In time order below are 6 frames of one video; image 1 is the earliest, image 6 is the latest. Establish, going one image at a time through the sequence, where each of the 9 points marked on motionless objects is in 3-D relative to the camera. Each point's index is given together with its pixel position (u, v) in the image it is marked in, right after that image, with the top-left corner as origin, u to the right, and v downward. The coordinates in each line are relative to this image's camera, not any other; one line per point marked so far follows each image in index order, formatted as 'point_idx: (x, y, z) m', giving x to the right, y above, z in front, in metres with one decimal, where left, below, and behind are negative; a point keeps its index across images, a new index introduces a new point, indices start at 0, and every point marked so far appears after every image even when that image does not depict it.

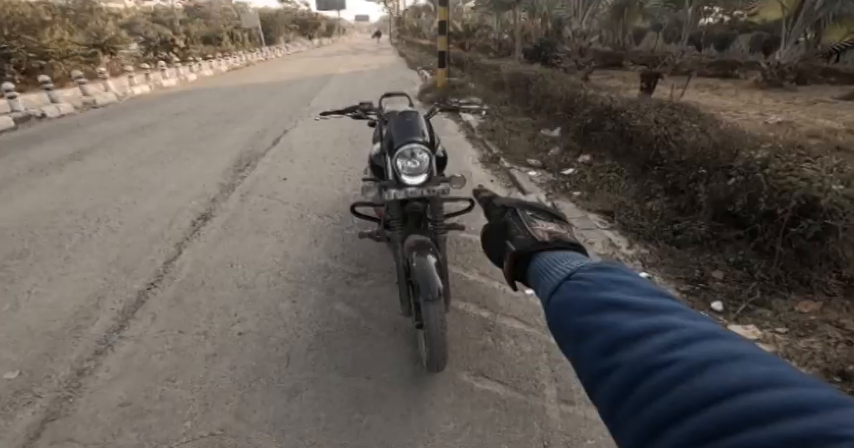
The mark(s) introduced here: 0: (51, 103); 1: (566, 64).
0: (-9.5, +3.1, +10.2) m
1: (+3.4, +3.9, +9.8) m
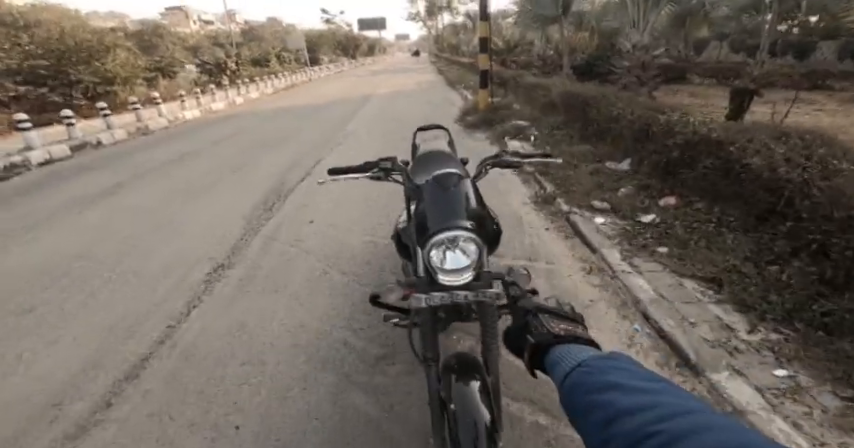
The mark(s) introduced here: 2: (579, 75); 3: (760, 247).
0: (-8.4, +2.5, +10.5) m
1: (+4.4, +3.2, +8.9) m
2: (+4.5, +4.3, +11.7) m
3: (+2.6, -0.2, +3.2) m
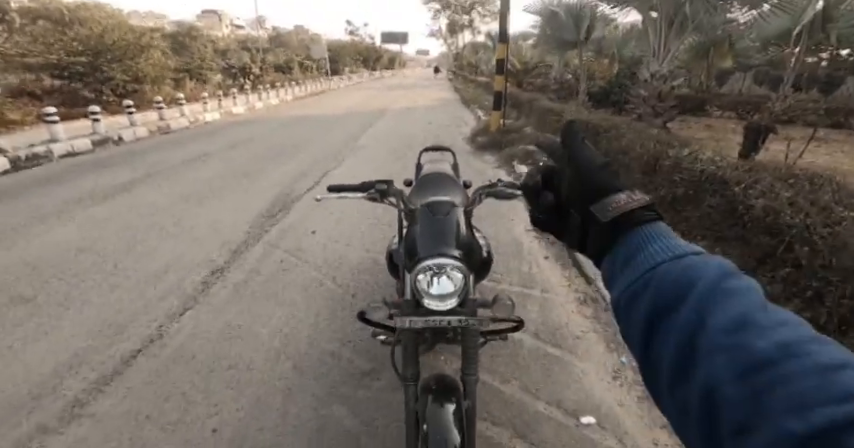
0: (-8.1, +2.6, +10.8) m
1: (+4.7, +2.5, +8.9) m
2: (+5.0, +3.6, +11.8) m
3: (+2.5, -0.5, +3.1) m
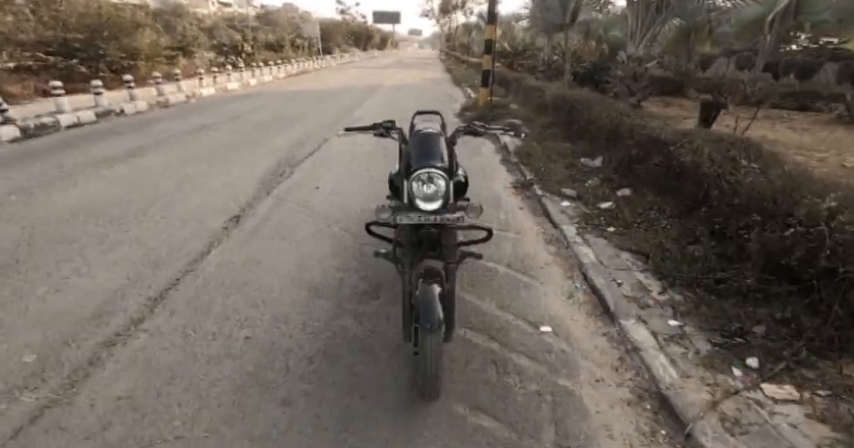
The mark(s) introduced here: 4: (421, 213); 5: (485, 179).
0: (-8.3, +3.5, +11.1) m
1: (+4.5, +3.2, +9.5) m
2: (+4.7, +4.4, +12.3) m
3: (+2.4, -0.1, +3.8) m
4: (0.0, +0.1, +2.2) m
5: (+0.8, +0.6, +5.9) m
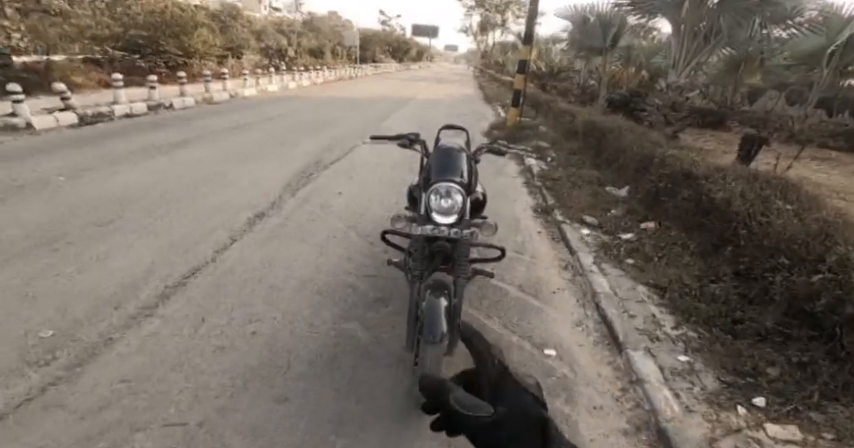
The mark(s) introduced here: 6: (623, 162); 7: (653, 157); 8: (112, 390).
0: (-7.4, +3.8, +11.7) m
1: (+5.3, +2.5, +9.3) m
2: (+5.7, +3.5, +12.2) m
3: (+2.5, -0.4, +3.7) m
4: (0.0, 0.0, +2.2) m
5: (+1.1, +0.4, +5.9) m
6: (+3.0, +1.0, +6.1) m
7: (+3.0, +0.9, +5.3) m
8: (-1.7, -0.9, +2.2) m
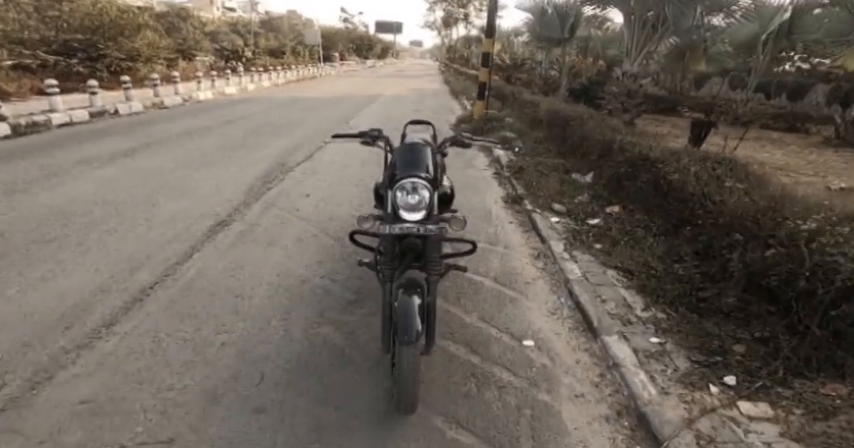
0: (-8.4, +3.4, +11.1) m
1: (+4.4, +2.8, +9.6) m
2: (+4.6, +3.9, +12.4) m
3: (+2.3, -0.2, +3.8) m
4: (-0.1, 0.0, +2.2) m
5: (+0.7, +0.5, +5.9) m
6: (+2.5, +1.2, +6.2) m
7: (+2.5, +1.1, +5.4) m
8: (-1.8, -1.0, +2.0) m
